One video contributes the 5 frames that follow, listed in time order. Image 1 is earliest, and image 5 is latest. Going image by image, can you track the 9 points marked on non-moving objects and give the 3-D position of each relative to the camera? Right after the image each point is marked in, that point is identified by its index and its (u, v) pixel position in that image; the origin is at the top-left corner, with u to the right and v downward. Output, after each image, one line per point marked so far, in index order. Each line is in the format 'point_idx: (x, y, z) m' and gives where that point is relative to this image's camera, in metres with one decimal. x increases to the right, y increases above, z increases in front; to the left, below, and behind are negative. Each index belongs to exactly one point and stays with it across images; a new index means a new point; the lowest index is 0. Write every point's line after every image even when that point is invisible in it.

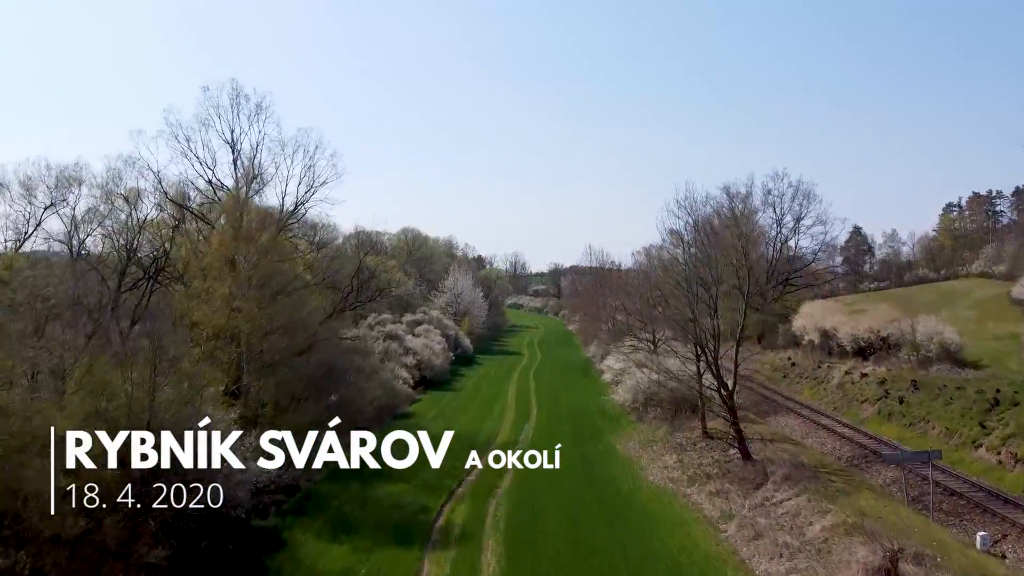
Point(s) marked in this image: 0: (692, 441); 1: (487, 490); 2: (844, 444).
0: (+3.1, -2.6, +18.6) m
1: (-0.4, -3.1, +16.3) m
2: (+5.6, -2.7, +18.4) m
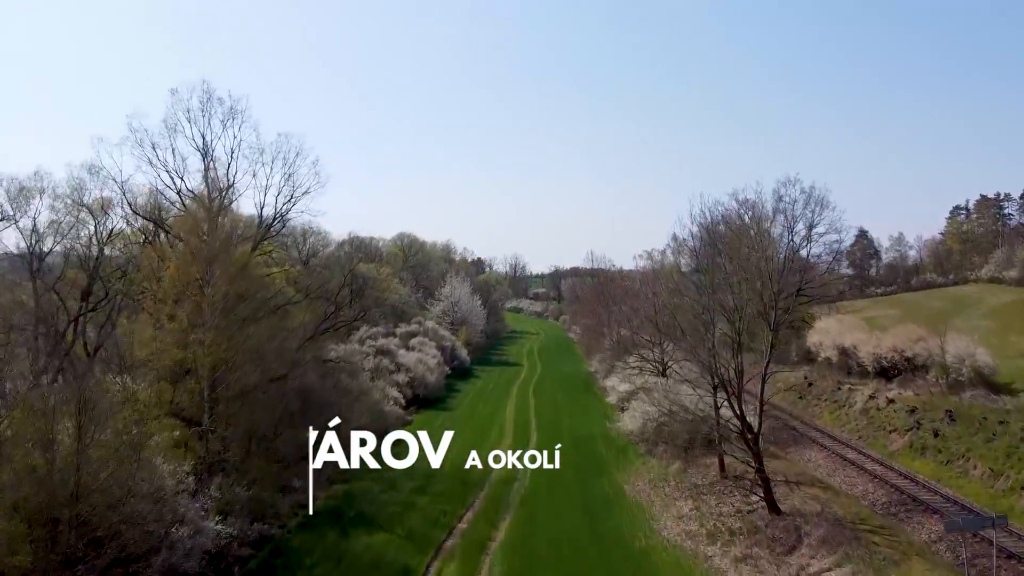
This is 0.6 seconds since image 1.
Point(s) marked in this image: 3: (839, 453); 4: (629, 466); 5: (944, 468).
0: (+3.0, -3.0, +16.7) m
1: (-0.4, -3.4, +14.5) m
2: (+5.6, -3.0, +16.5) m
3: (+6.0, -3.0, +19.9) m
4: (+2.0, -3.1, +19.1) m
5: (+7.2, -3.0, +18.1) m
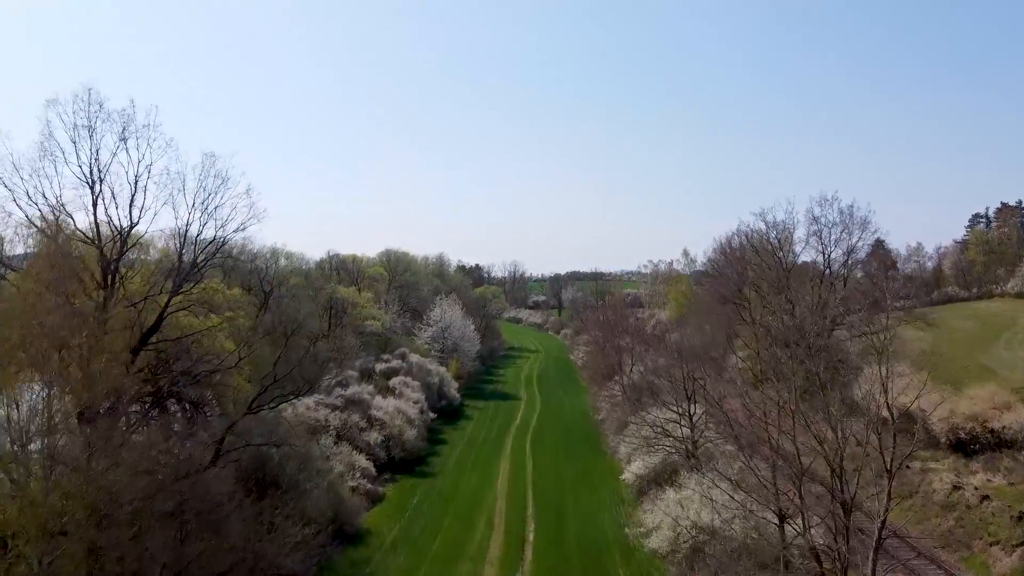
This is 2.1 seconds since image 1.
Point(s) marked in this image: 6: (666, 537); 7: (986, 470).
0: (+2.9, -4.0, +11.9) m
1: (-0.6, -4.5, +9.7) m
2: (+5.4, -4.1, +11.7) m
3: (+5.8, -4.1, +15.1) m
4: (+1.9, -4.2, +14.3) m
5: (+7.0, -4.1, +13.3) m
6: (+2.3, -3.7, +16.2) m
7: (+8.4, -3.3, +19.3) m
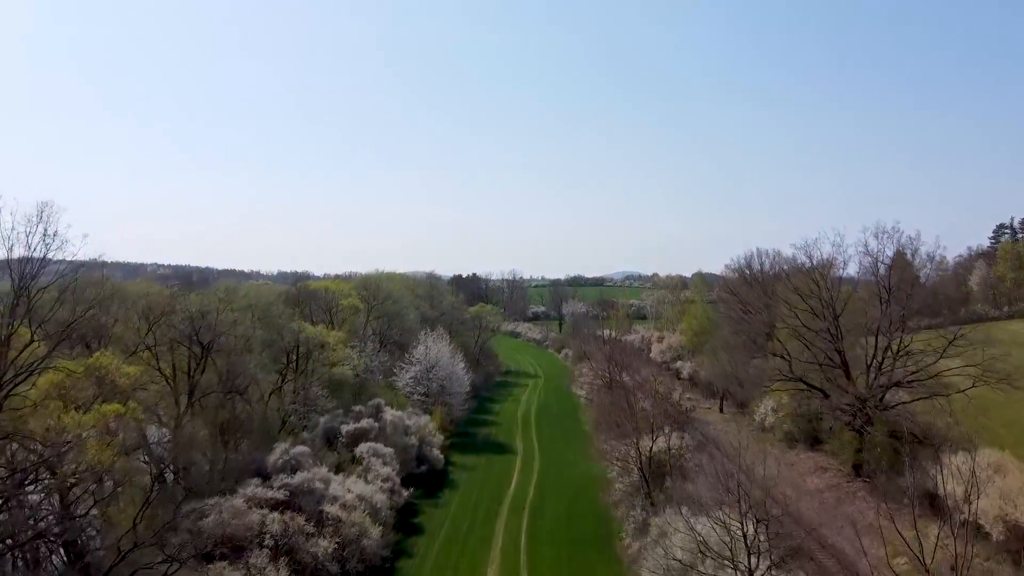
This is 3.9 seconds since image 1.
0: (+2.7, -5.3, +6.3) m
1: (-0.8, -5.7, +4.0) m
2: (+5.2, -5.3, +6.1) m
3: (+5.6, -5.3, +9.4) m
4: (+1.7, -5.4, +8.6) m
5: (+6.8, -5.3, +7.6) m
6: (+2.0, -4.9, +10.5) m
7: (+8.2, -4.5, +13.6) m
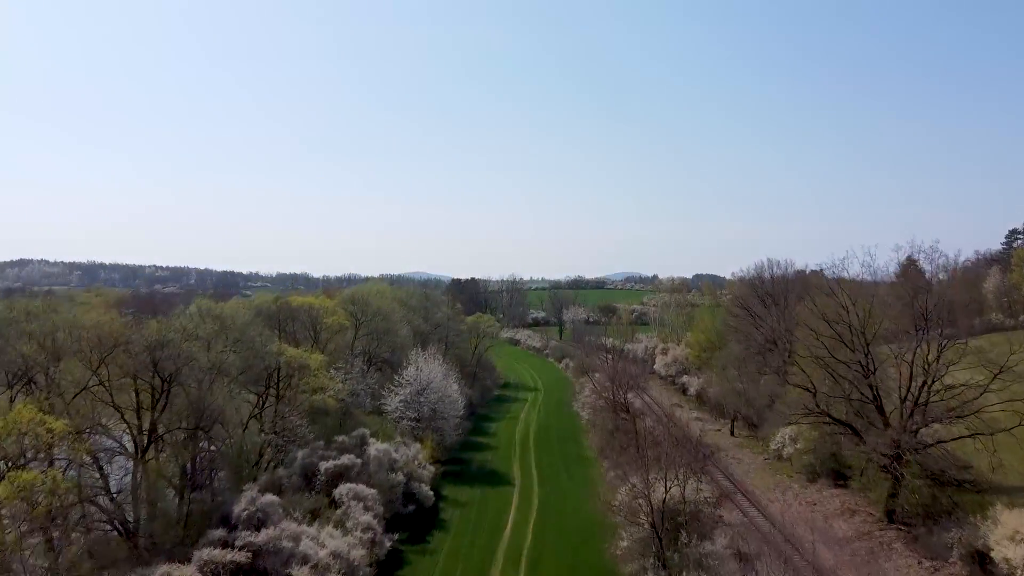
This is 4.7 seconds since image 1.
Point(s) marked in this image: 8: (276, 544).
0: (+2.5, -5.8, +3.6) m
1: (-0.9, -6.3, +1.3) m
2: (+5.1, -5.9, +3.4) m
3: (+5.5, -5.9, +6.7) m
4: (+1.6, -6.0, +5.9) m
5: (+6.7, -5.9, +5.0) m
6: (+1.9, -5.5, +7.8) m
7: (+8.1, -5.1, +11.0) m
8: (-4.3, -4.7, +19.7) m
